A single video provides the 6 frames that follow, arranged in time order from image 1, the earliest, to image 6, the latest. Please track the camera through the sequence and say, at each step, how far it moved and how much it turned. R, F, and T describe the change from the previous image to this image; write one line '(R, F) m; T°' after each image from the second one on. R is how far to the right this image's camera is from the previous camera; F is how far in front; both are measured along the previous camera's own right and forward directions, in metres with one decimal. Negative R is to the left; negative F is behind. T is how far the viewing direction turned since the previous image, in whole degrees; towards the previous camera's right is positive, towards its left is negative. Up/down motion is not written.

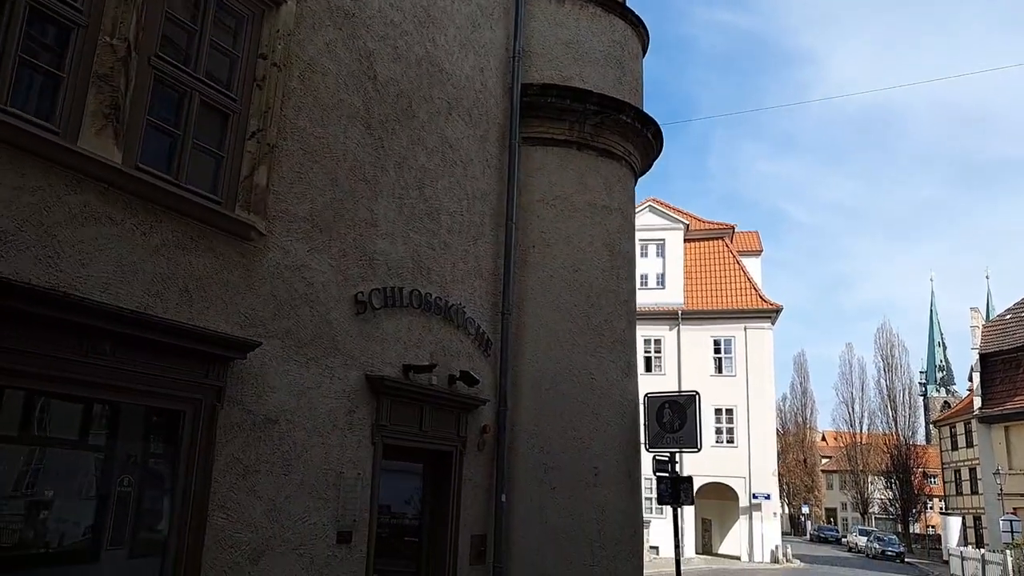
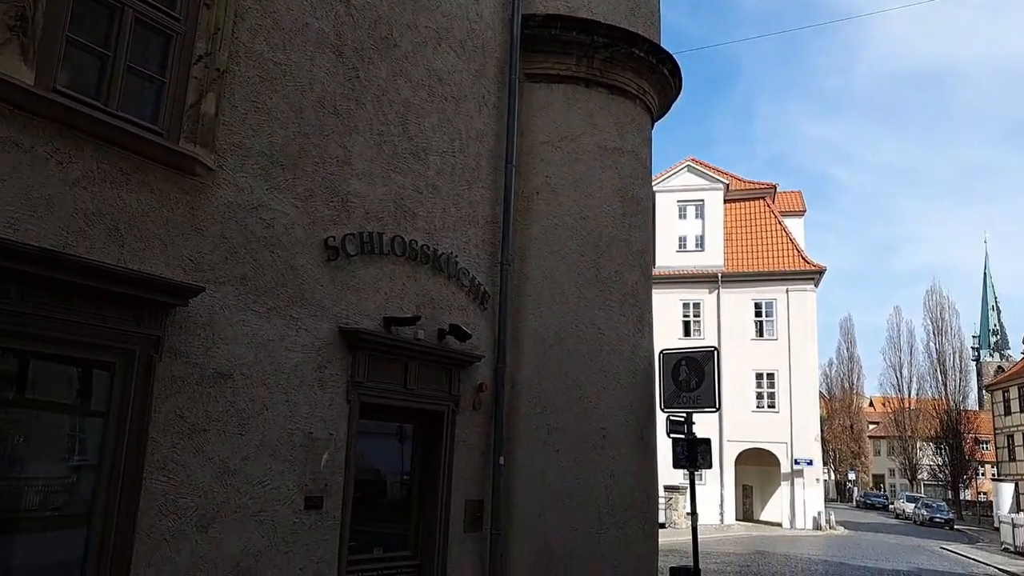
(+0.5, +0.7) m; -3°
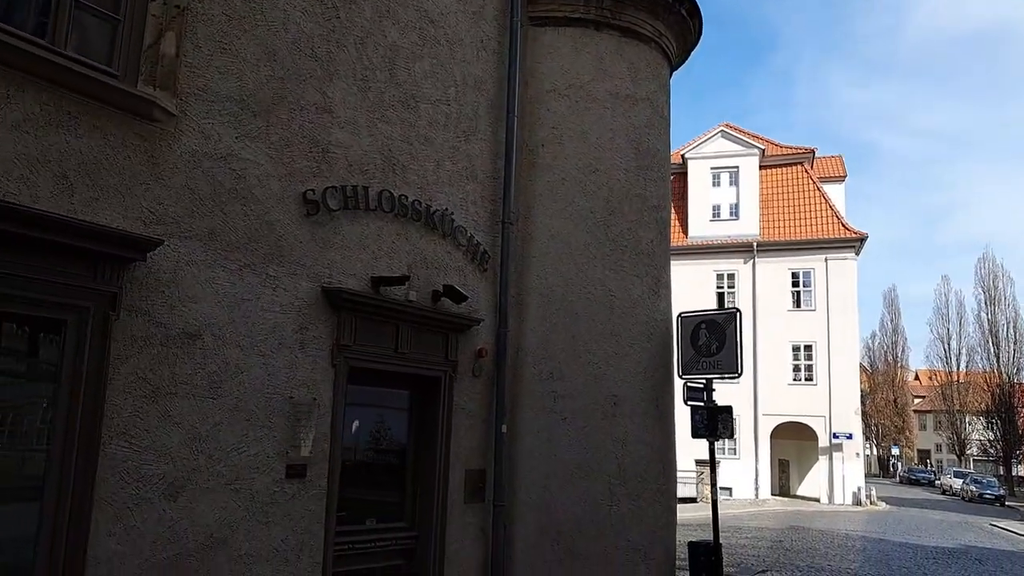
(+0.3, +0.5) m; -3°
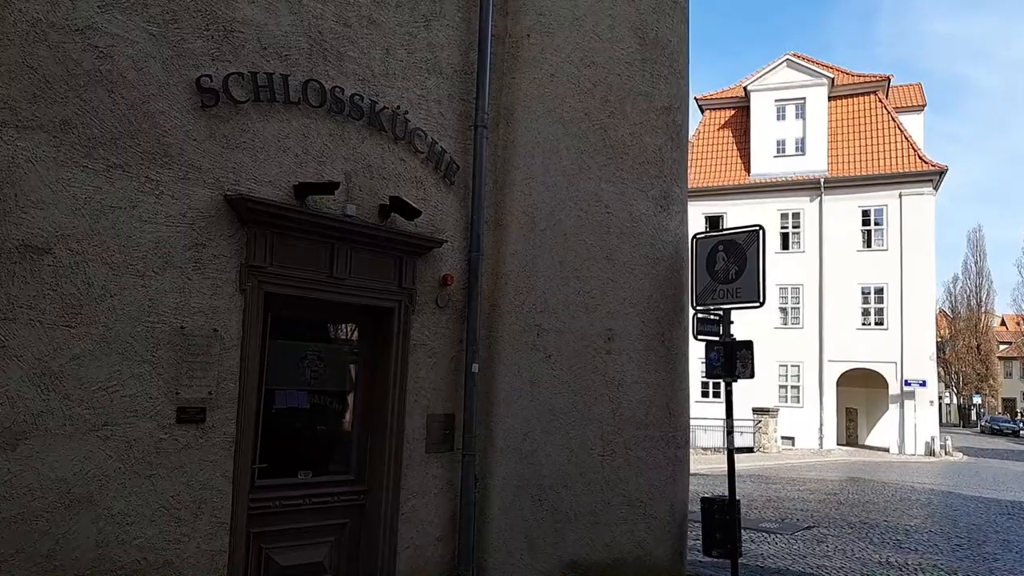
(+0.8, +1.2) m; -5°
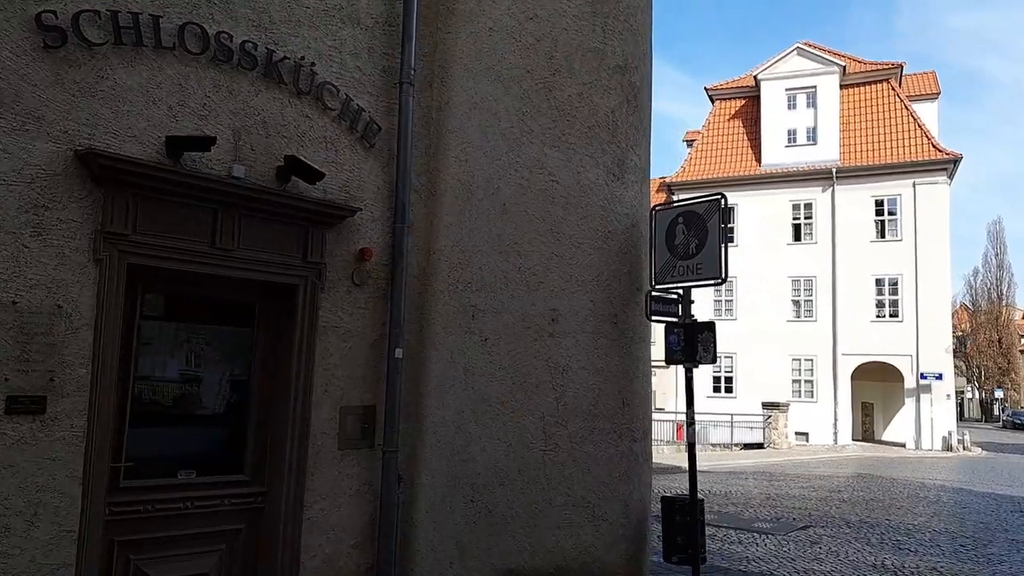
(+0.7, +0.8) m; -1°
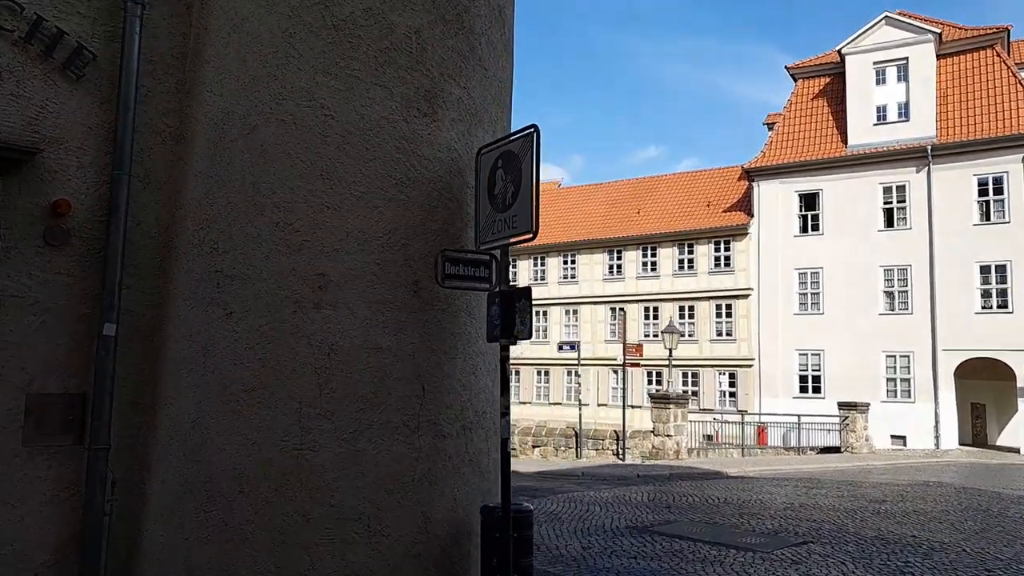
(+2.3, +1.4) m; -8°
